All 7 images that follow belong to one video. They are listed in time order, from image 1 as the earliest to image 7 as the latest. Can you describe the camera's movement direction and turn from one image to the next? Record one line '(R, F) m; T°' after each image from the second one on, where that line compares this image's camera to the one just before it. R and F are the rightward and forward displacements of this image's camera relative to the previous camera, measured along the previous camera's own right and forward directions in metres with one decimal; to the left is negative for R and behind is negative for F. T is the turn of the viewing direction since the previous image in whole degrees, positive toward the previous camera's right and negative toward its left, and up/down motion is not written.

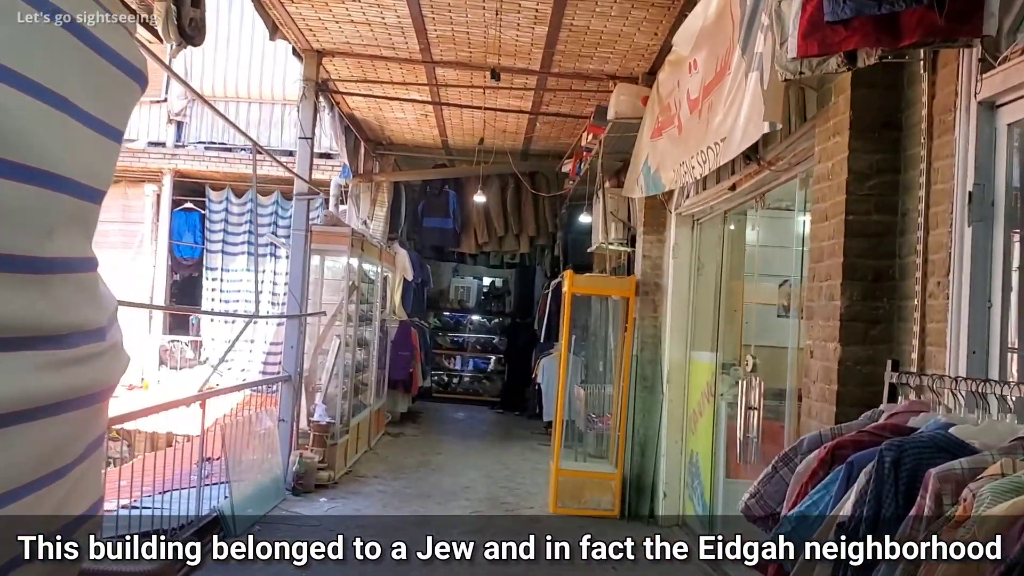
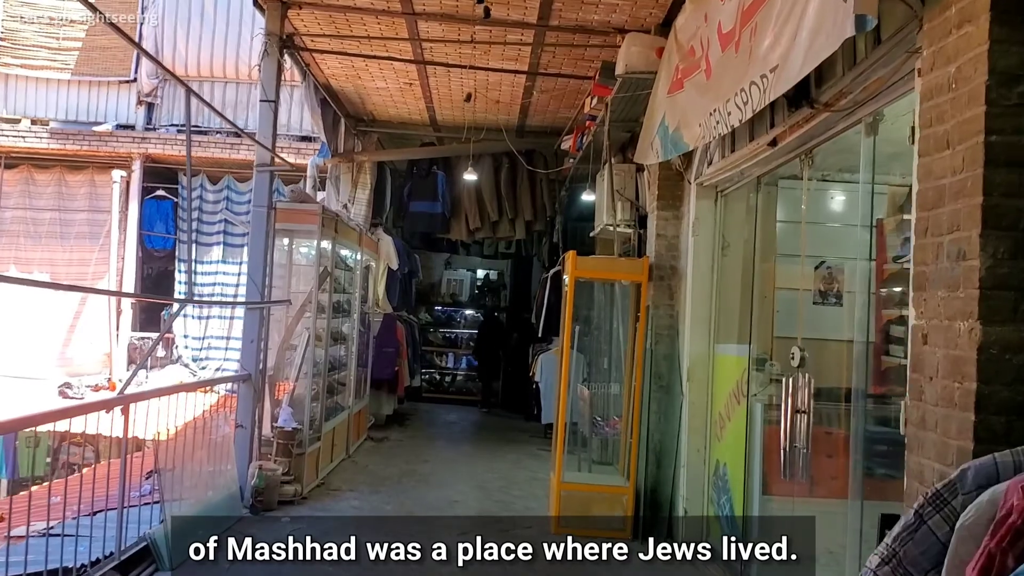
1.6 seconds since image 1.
(0.0, +0.7) m; 0°
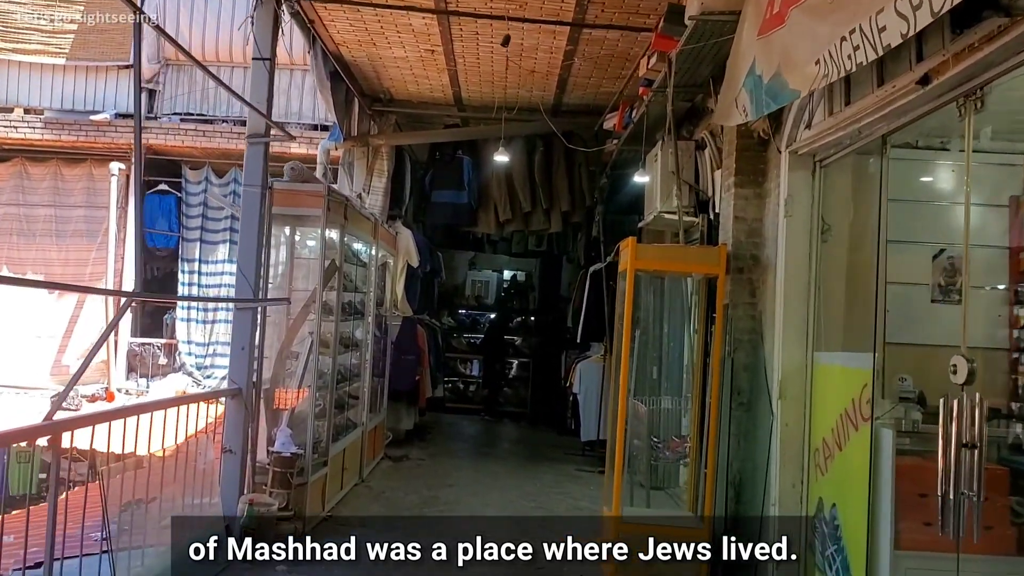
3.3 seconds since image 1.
(-0.1, +0.8) m; -1°
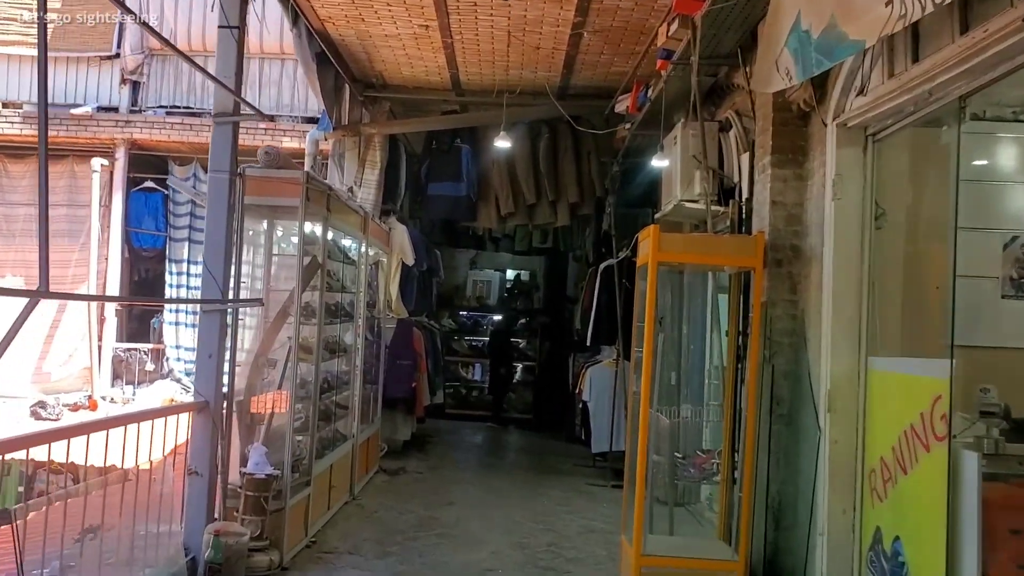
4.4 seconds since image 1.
(0.0, +0.5) m; 0°
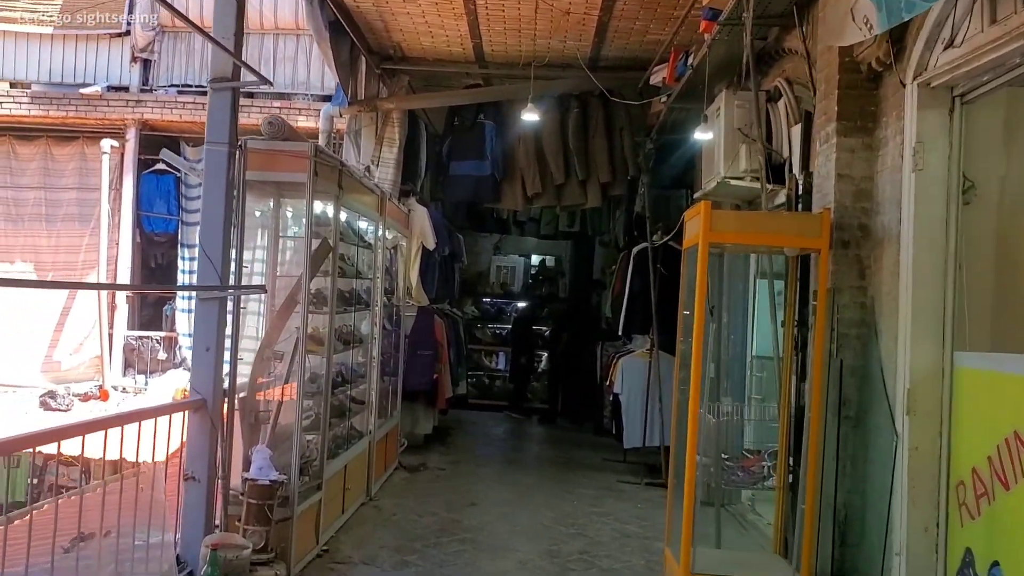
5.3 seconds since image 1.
(0.0, +0.4) m; -1°
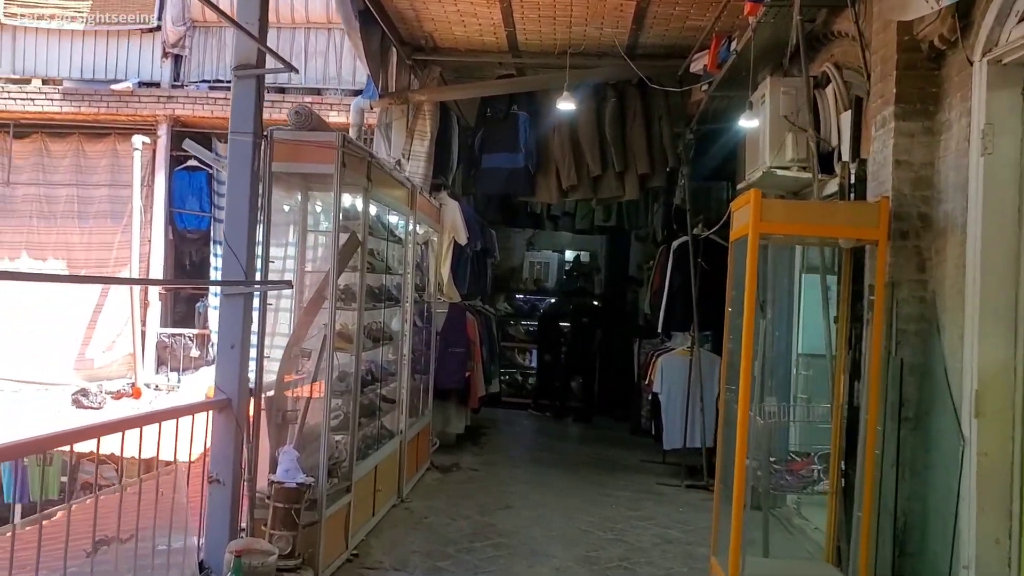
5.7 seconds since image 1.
(0.0, +0.1) m; -2°
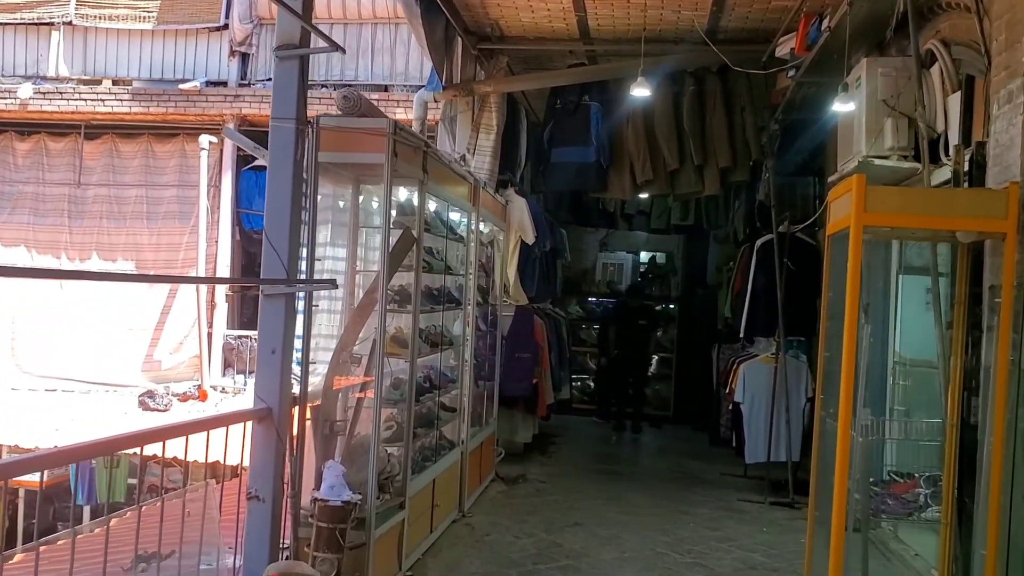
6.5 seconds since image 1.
(0.0, +0.3) m; -4°
